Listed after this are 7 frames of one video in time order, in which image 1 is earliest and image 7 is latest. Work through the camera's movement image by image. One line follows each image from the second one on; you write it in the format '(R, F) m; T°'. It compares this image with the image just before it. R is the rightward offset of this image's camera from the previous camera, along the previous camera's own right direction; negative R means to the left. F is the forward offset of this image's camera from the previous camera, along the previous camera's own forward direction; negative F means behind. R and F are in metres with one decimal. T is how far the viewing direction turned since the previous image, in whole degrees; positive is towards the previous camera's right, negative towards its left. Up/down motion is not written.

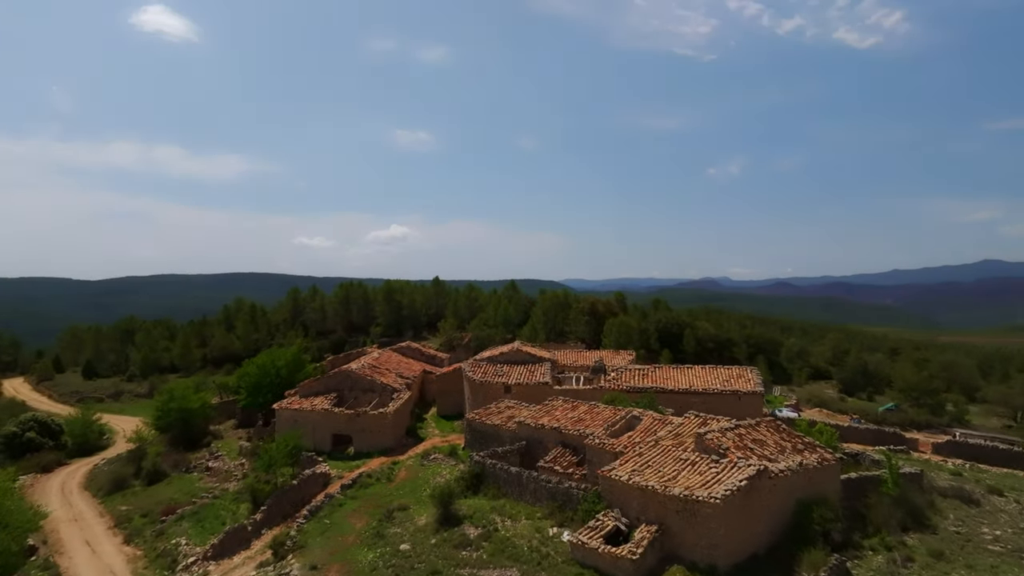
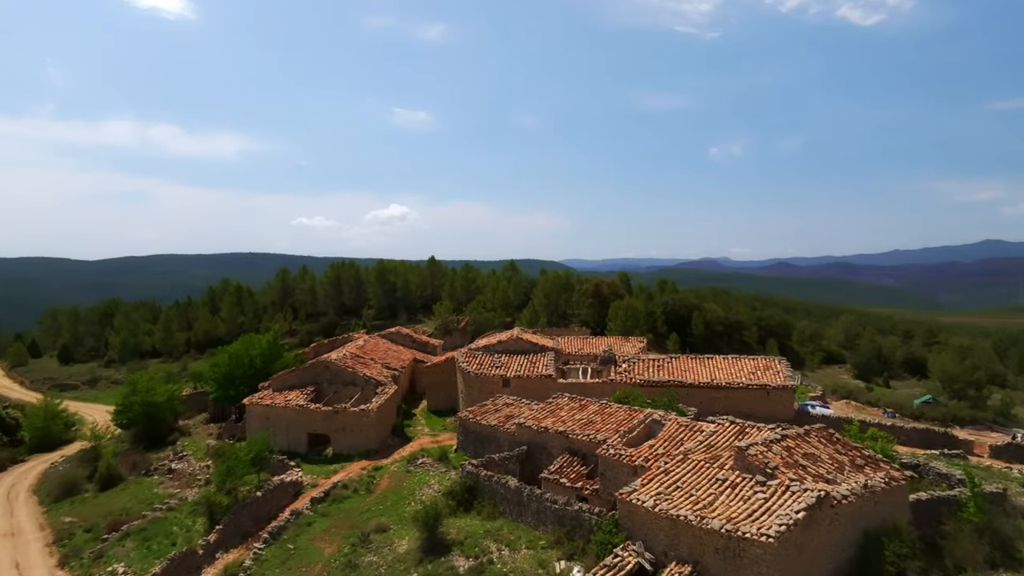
(0.0, +2.9) m; 0°
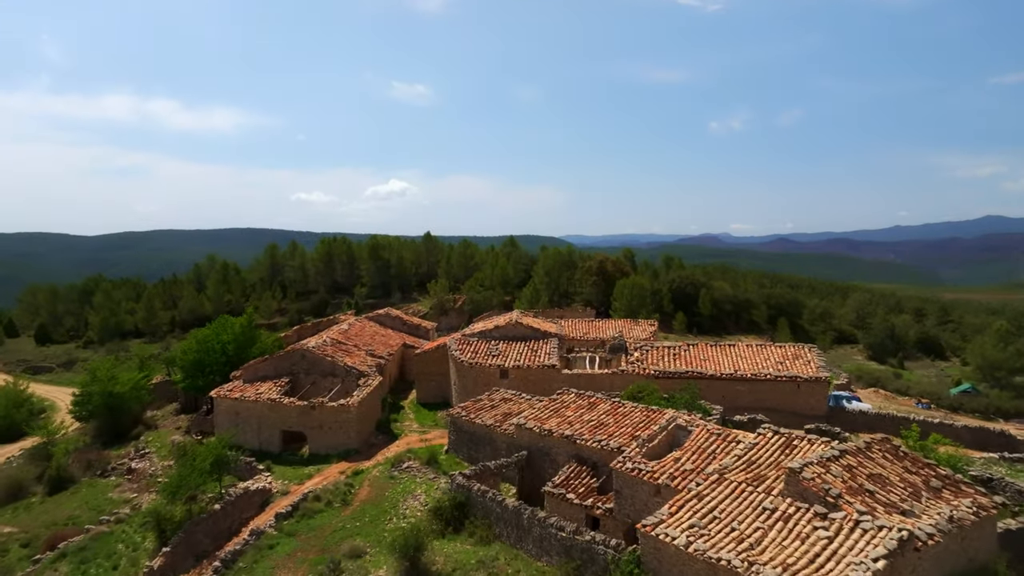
(0.0, +2.6) m; 0°
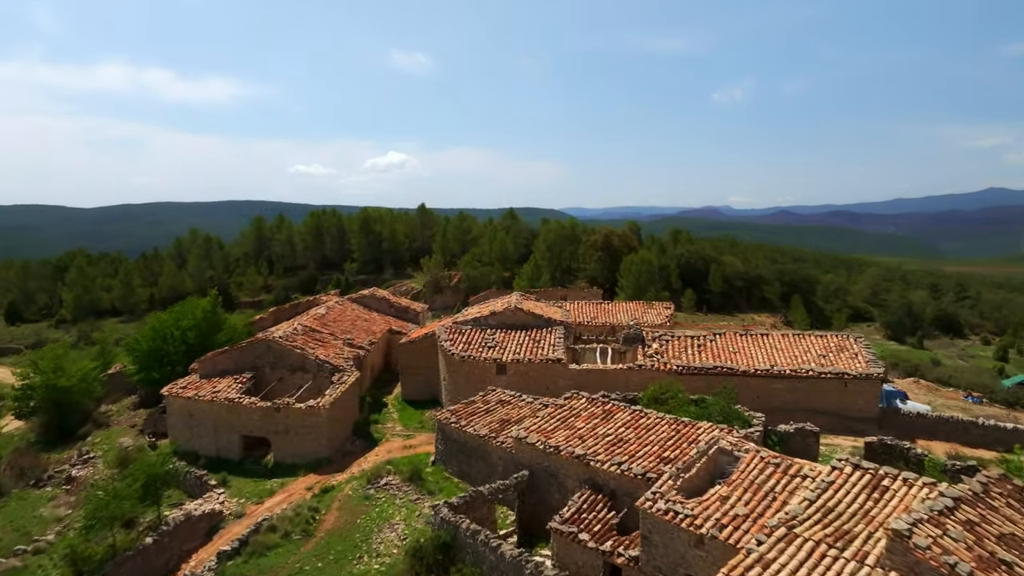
(0.0, +2.9) m; 0°
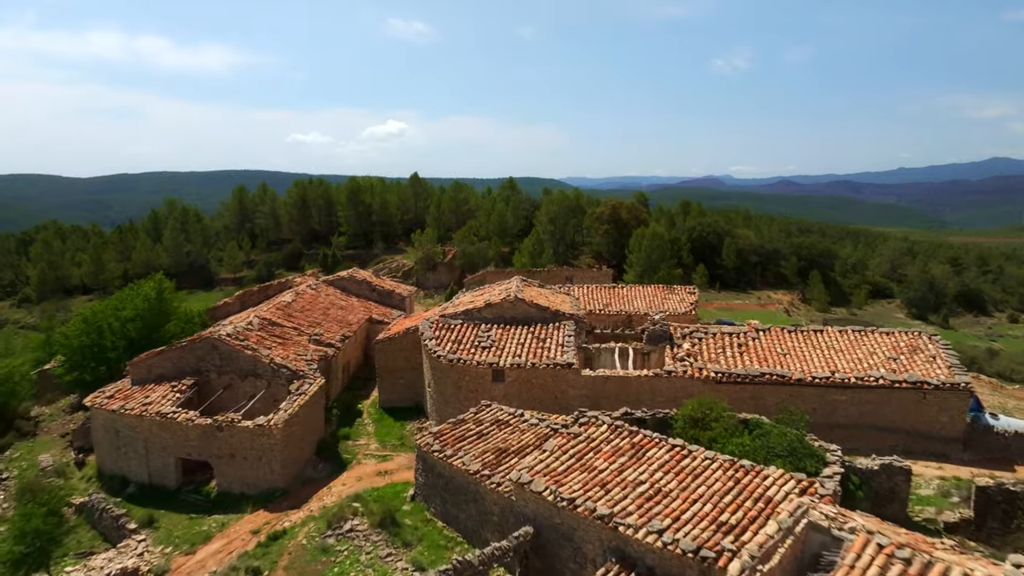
(0.0, +3.3) m; 0°
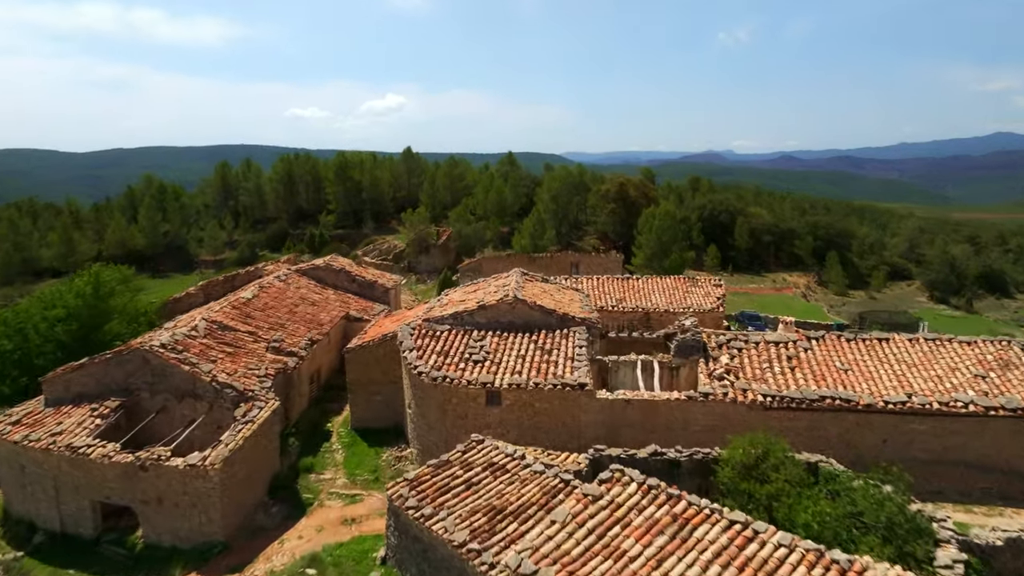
(0.0, +2.8) m; 0°
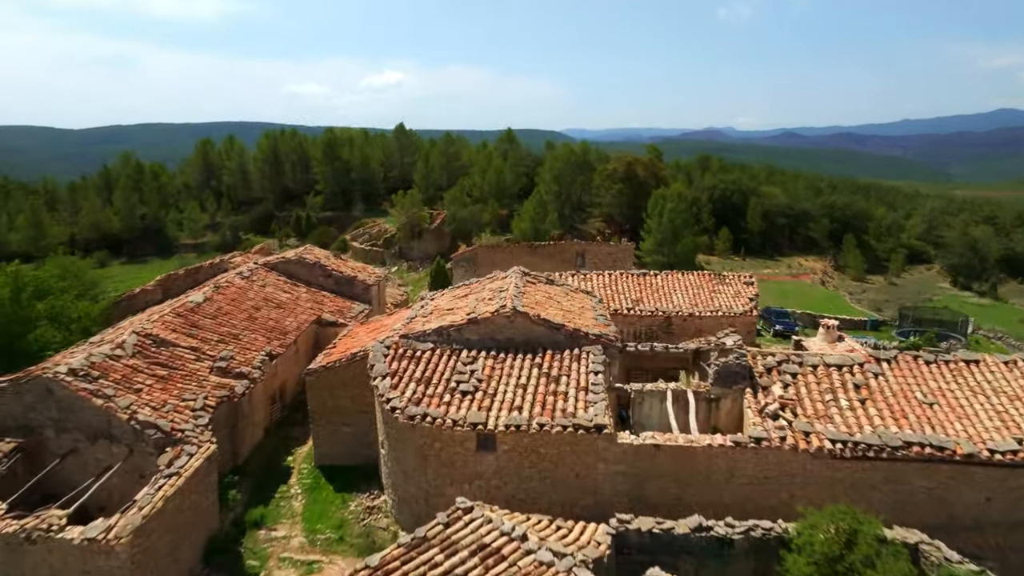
(0.0, +2.5) m; 0°
